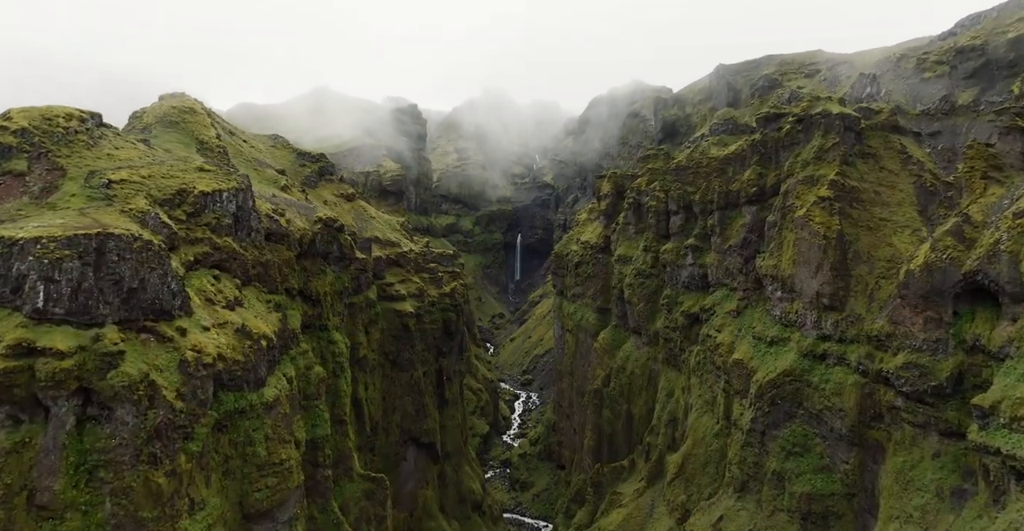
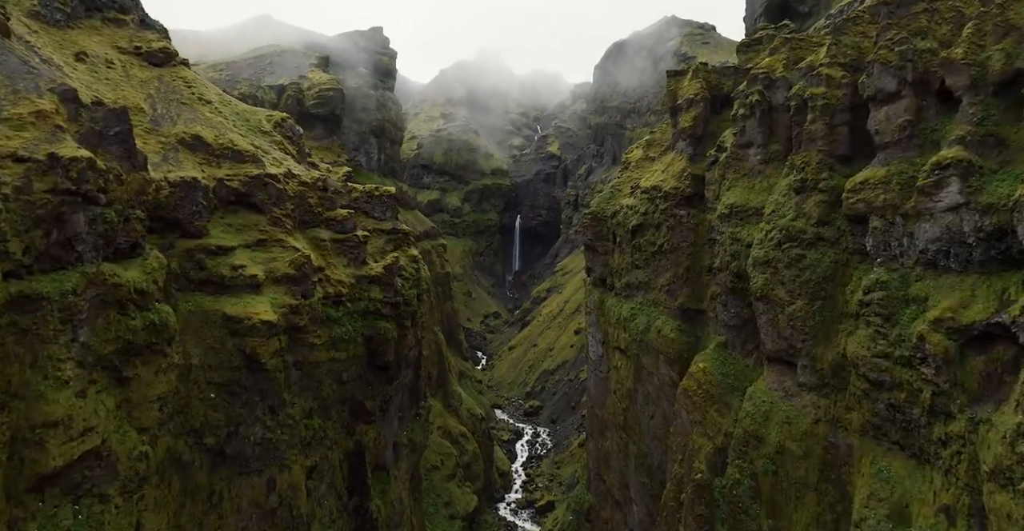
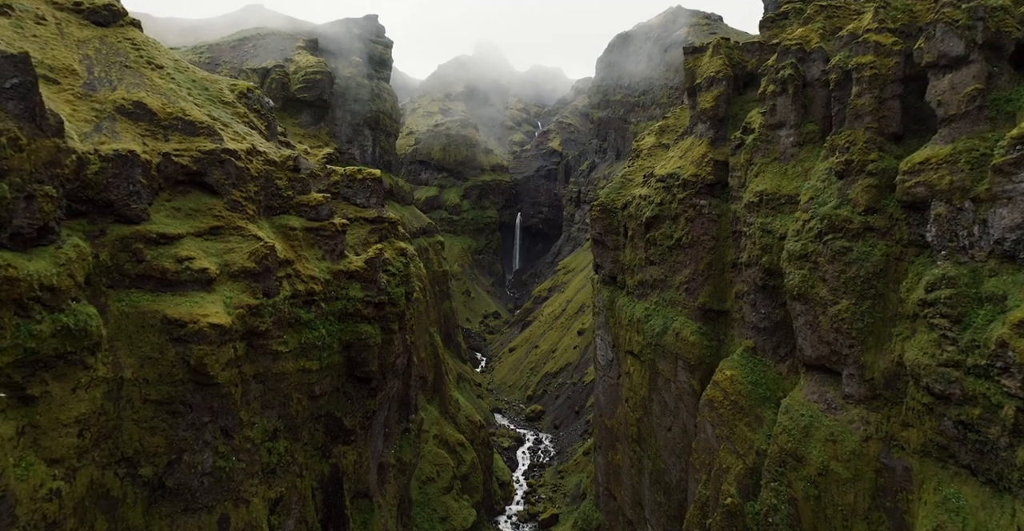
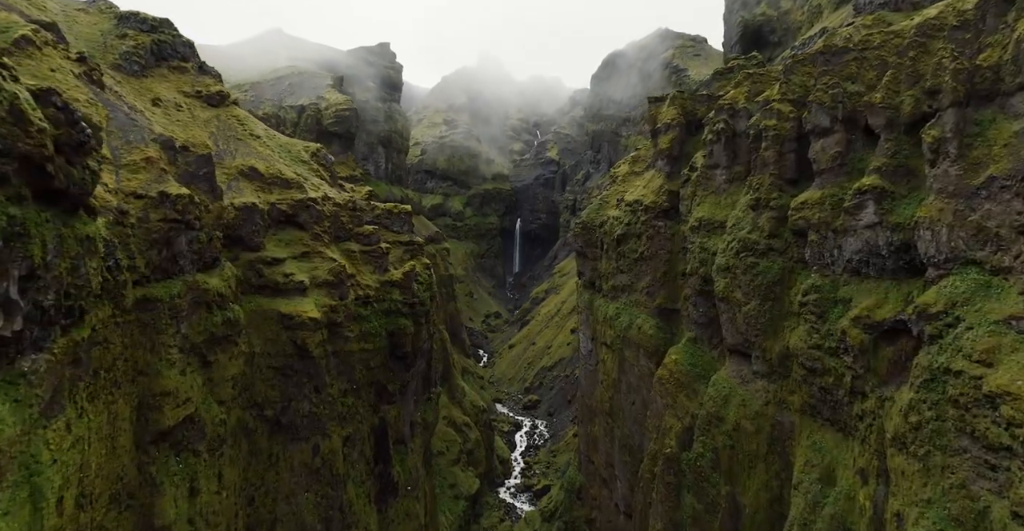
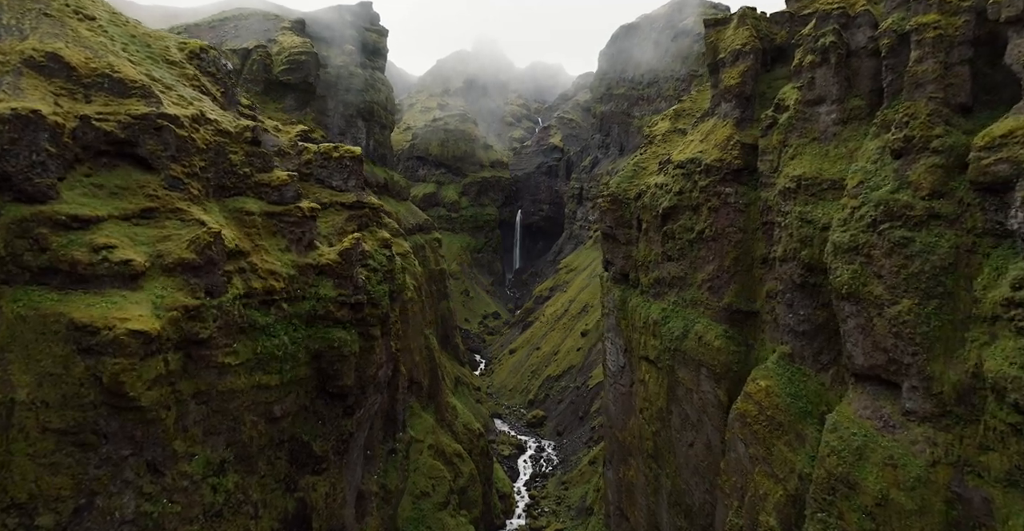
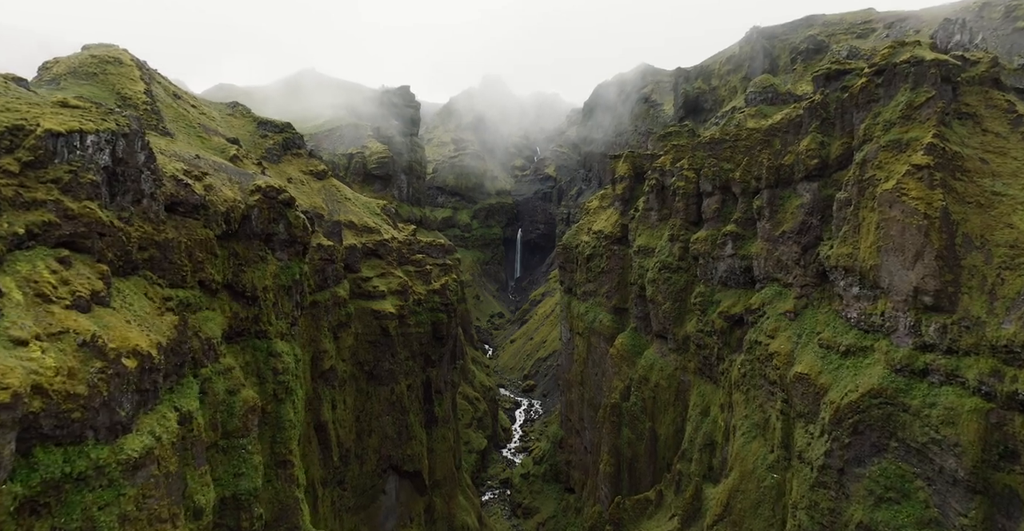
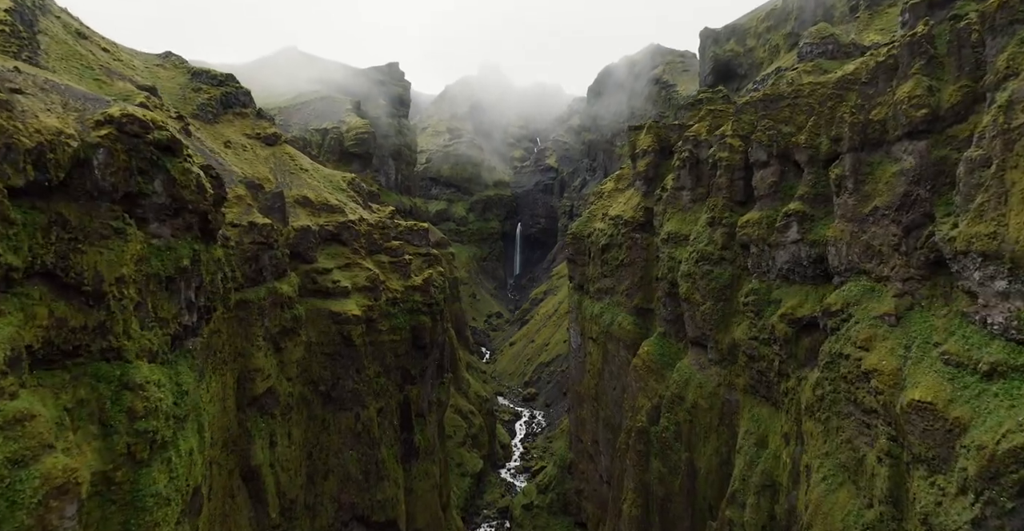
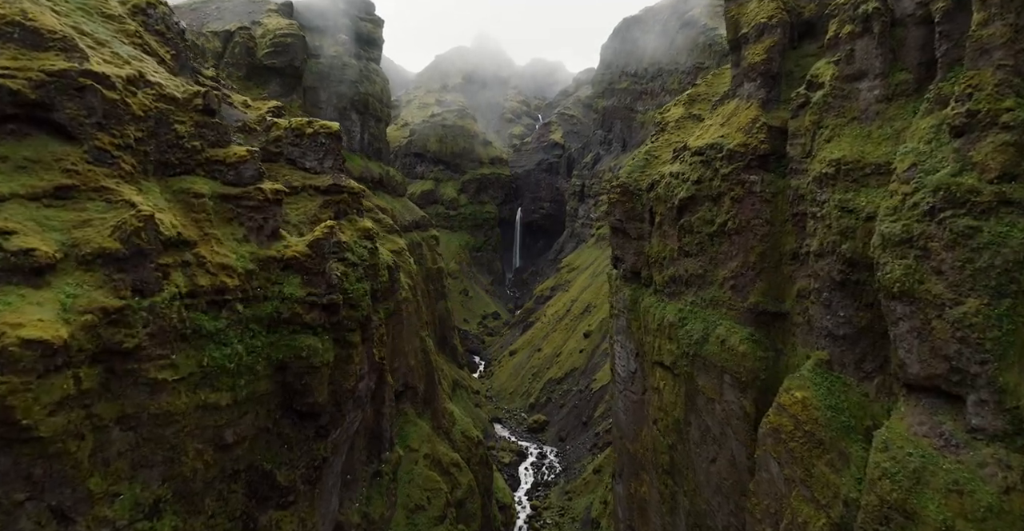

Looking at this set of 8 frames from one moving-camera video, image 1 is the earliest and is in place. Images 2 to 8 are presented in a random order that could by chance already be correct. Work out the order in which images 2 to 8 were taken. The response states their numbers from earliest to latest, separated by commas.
6, 7, 4, 2, 3, 5, 8
